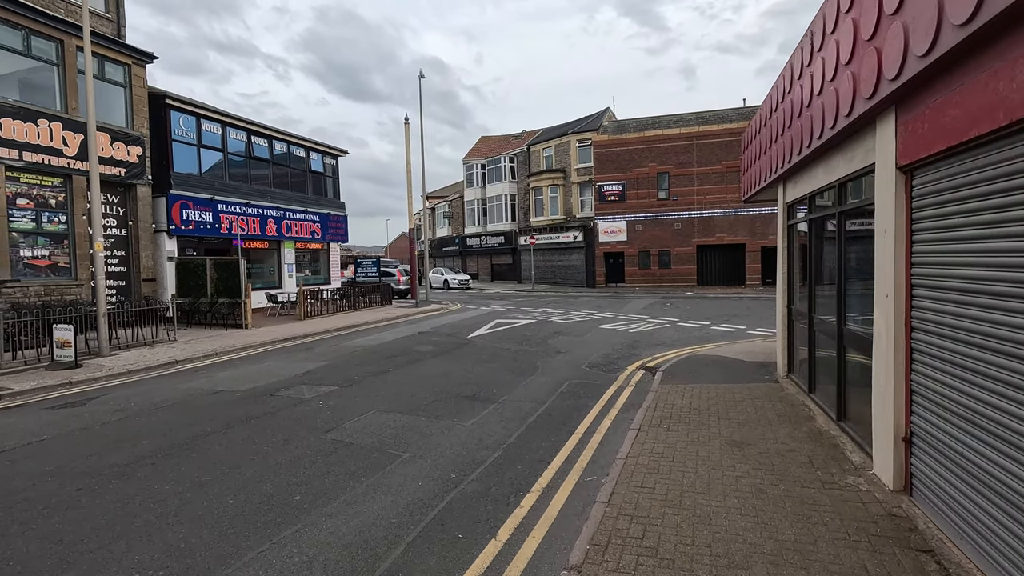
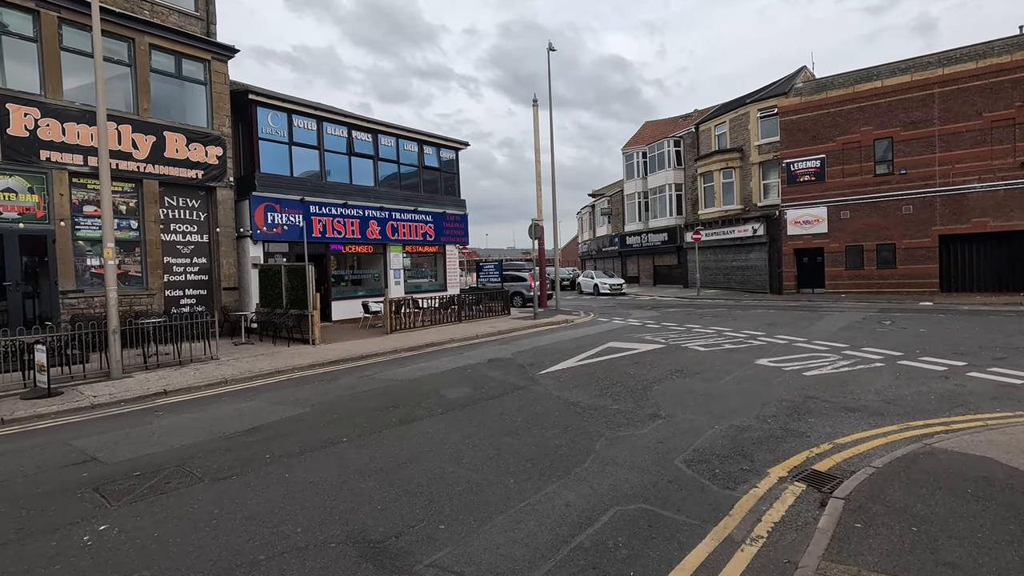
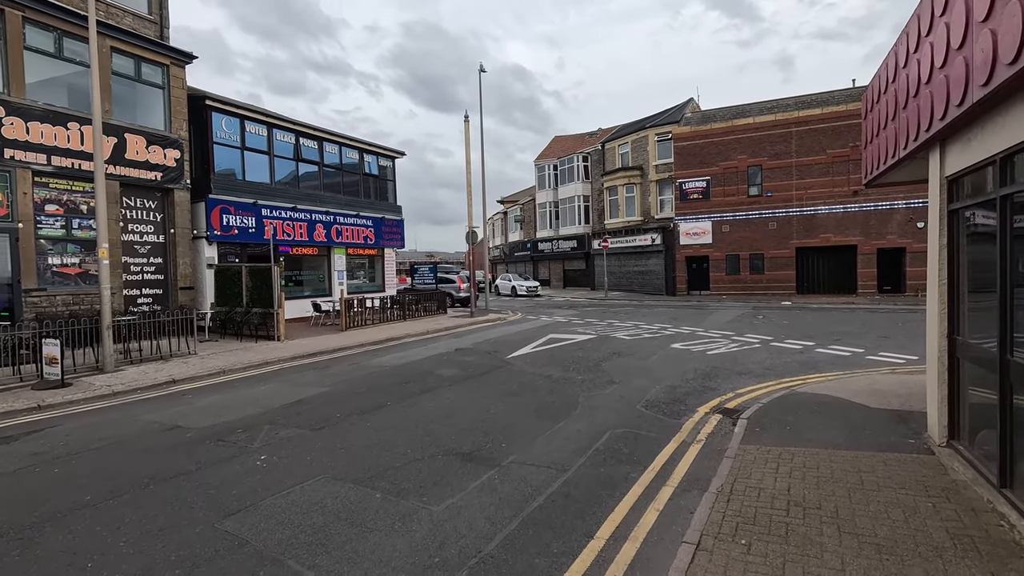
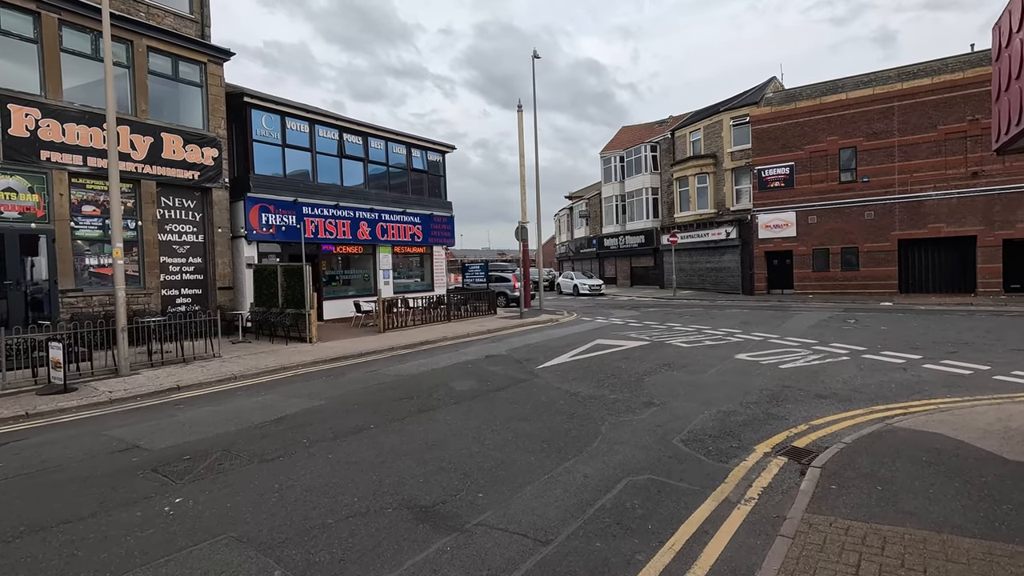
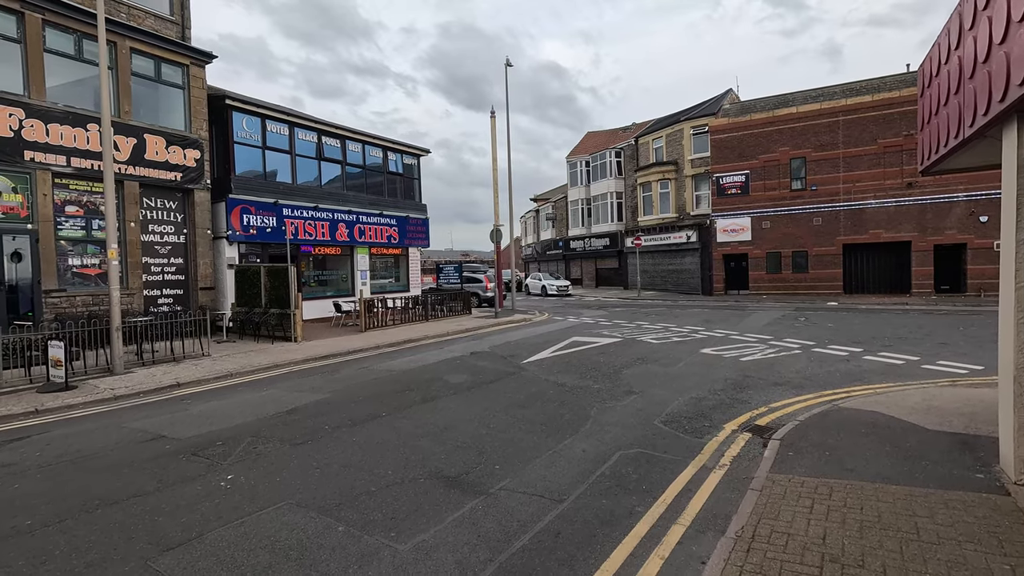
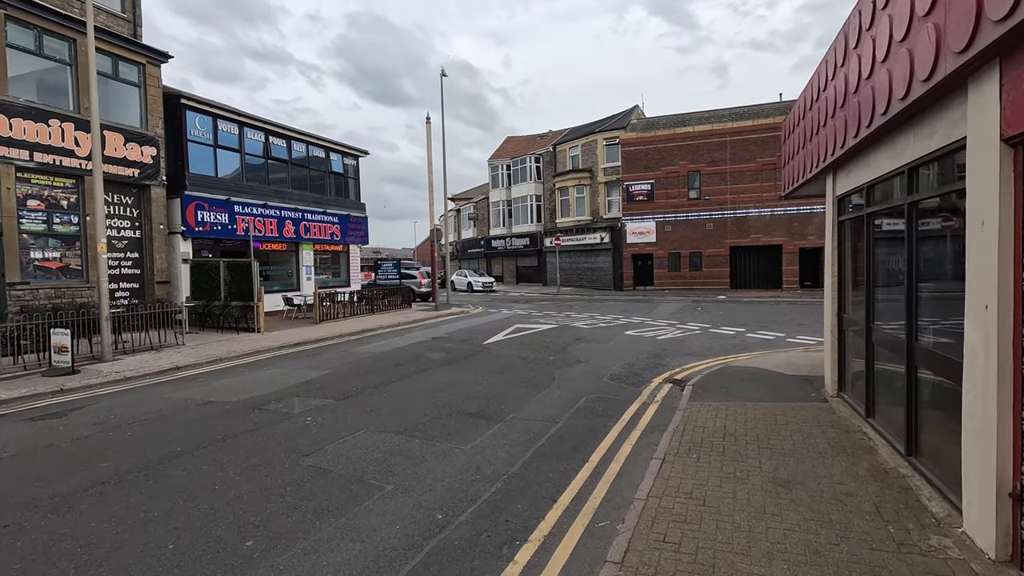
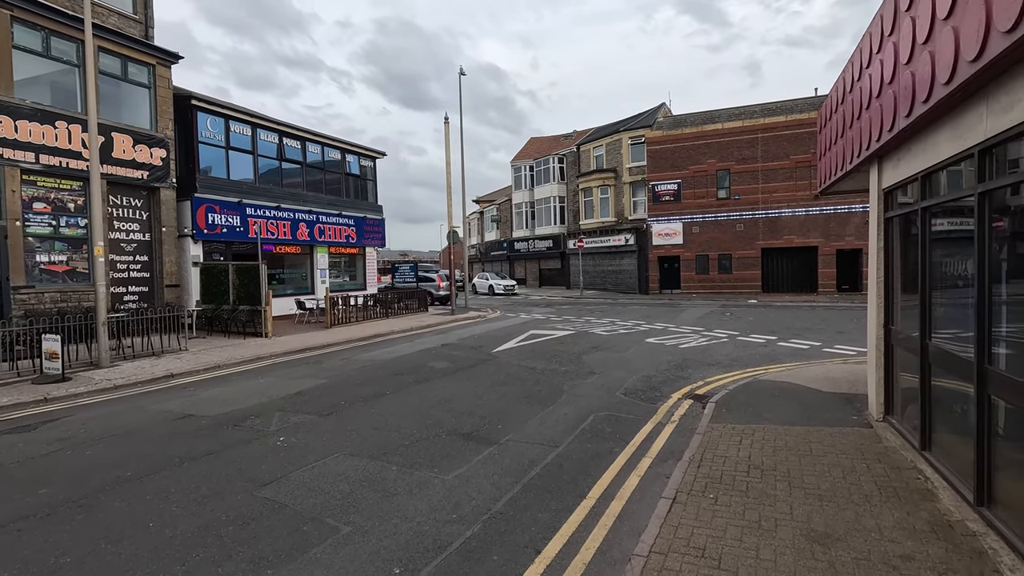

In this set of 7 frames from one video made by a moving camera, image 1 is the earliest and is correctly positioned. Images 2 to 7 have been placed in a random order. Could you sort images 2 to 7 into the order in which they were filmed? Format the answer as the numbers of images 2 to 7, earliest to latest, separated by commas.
6, 7, 3, 5, 4, 2
